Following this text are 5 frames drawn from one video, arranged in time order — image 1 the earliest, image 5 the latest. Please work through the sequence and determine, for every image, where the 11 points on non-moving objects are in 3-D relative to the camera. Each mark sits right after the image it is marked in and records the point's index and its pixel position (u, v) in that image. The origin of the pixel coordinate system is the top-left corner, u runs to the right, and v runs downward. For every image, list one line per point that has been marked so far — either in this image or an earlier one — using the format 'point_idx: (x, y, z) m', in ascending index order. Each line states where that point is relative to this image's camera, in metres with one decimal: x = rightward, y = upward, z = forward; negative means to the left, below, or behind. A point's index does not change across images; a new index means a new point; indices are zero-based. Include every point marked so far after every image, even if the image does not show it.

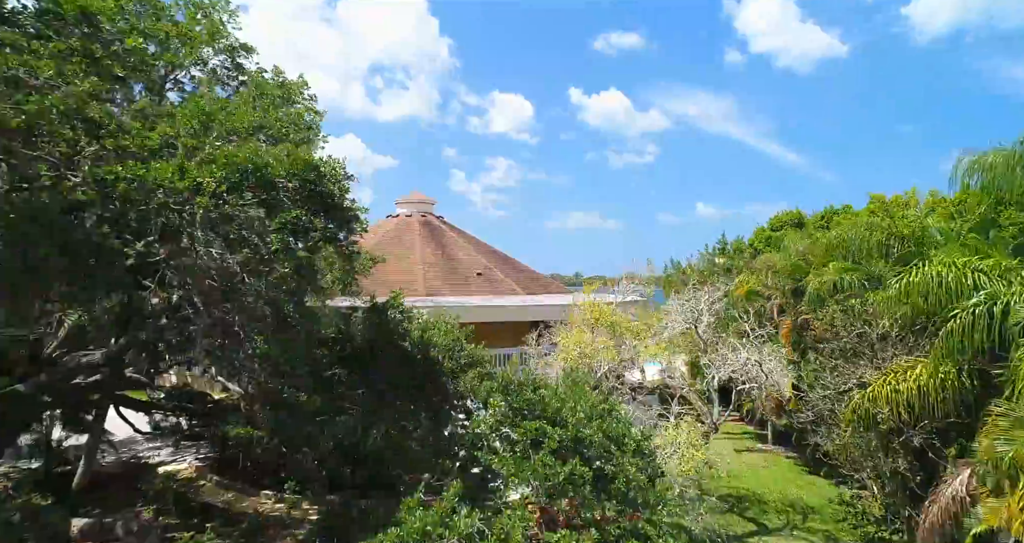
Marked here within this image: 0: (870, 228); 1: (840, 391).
0: (+8.7, +1.0, +16.4) m
1: (+6.3, -2.3, +12.9) m
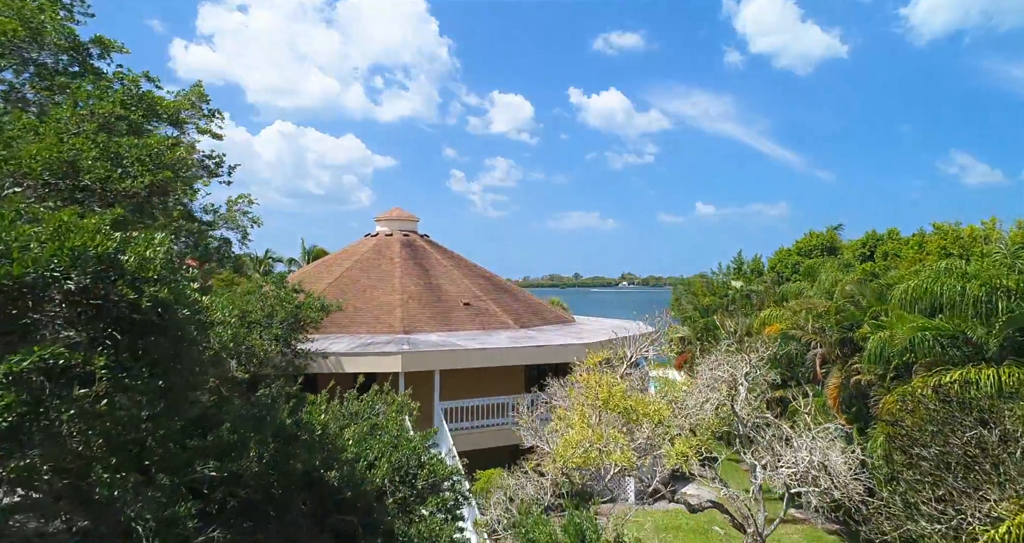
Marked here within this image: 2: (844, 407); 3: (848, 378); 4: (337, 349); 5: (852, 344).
0: (+8.4, -0.1, +12.9) m
1: (+6.0, -3.4, +9.3) m
2: (+7.6, -3.1, +15.5) m
3: (+7.7, -2.4, +15.4) m
4: (-5.2, -2.3, +19.9) m
5: (+8.1, -1.7, +16.1) m
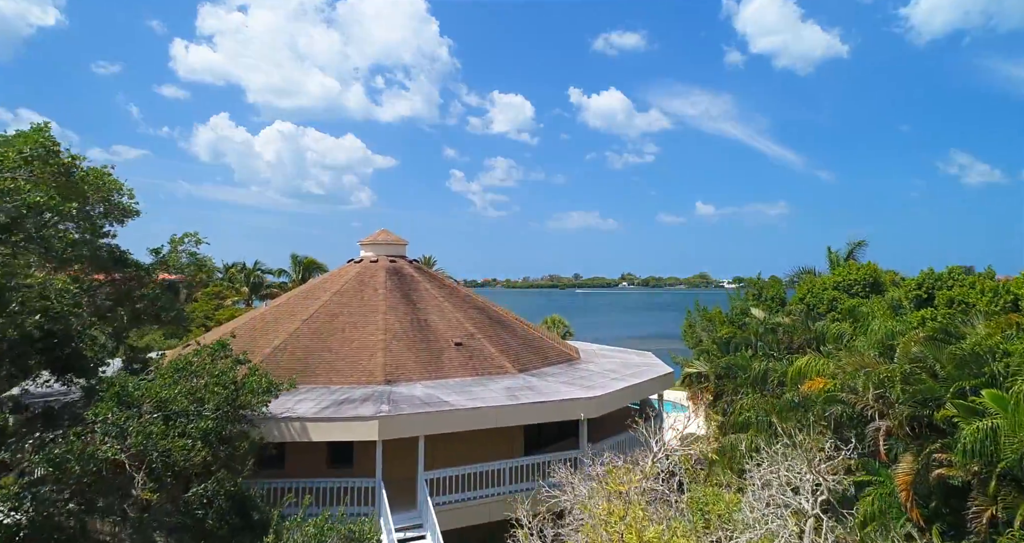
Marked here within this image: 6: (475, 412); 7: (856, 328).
0: (+8.3, -1.3, +9.9) m
1: (+5.9, -4.6, +6.3) m
2: (+7.5, -4.3, +12.5) m
3: (+7.6, -3.6, +12.4) m
4: (-5.2, -3.5, +16.9) m
5: (+8.0, -2.9, +13.1) m
6: (-1.0, -3.7, +17.7) m
7: (+9.8, -1.6, +19.2) m
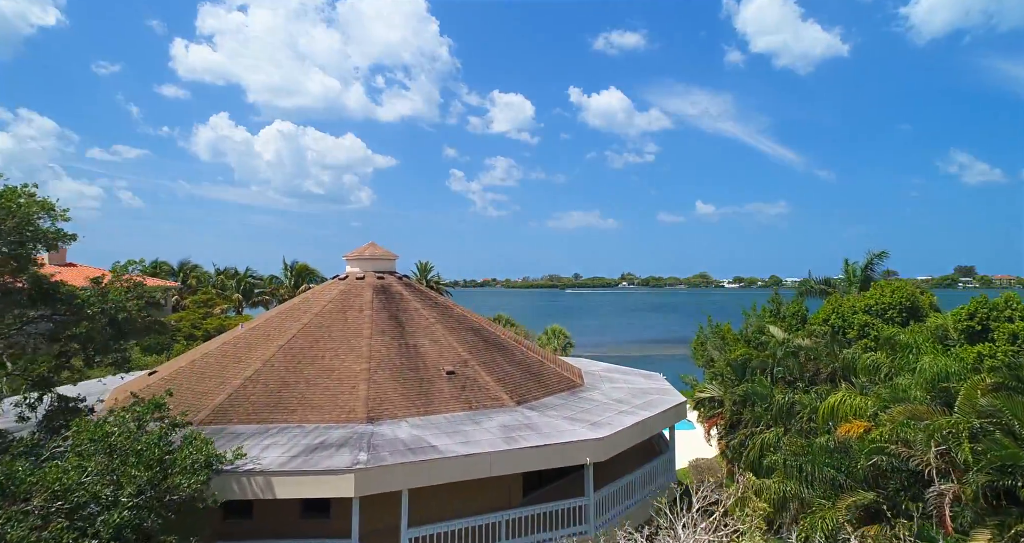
0: (+8.3, -1.9, +7.7) m
1: (+5.9, -5.3, +4.2) m
2: (+7.5, -4.9, +10.3) m
3: (+7.5, -4.3, +10.2) m
4: (-5.3, -4.2, +14.8) m
5: (+8.0, -3.6, +10.9) m
6: (-1.1, -4.3, +15.5) m
7: (+9.7, -2.3, +17.1) m
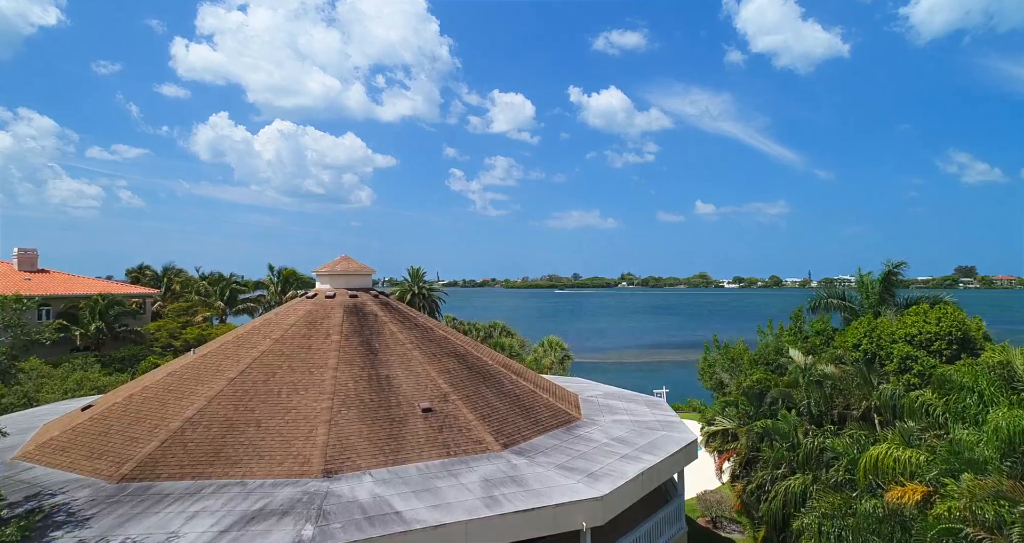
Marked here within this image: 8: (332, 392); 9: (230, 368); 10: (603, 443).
0: (+7.9, -2.5, +4.9) m
1: (+5.5, -5.9, +1.4) m
2: (+7.1, -5.5, +7.5) m
3: (+7.1, -4.9, +7.4) m
4: (-5.7, -4.7, +12.0) m
5: (+7.6, -4.2, +8.1) m
6: (-1.5, -4.9, +12.8) m
7: (+9.4, -2.9, +14.3) m
8: (-4.7, -3.1, +17.7) m
9: (-7.9, -2.7, +18.8) m
10: (+2.5, -4.7, +18.7) m
